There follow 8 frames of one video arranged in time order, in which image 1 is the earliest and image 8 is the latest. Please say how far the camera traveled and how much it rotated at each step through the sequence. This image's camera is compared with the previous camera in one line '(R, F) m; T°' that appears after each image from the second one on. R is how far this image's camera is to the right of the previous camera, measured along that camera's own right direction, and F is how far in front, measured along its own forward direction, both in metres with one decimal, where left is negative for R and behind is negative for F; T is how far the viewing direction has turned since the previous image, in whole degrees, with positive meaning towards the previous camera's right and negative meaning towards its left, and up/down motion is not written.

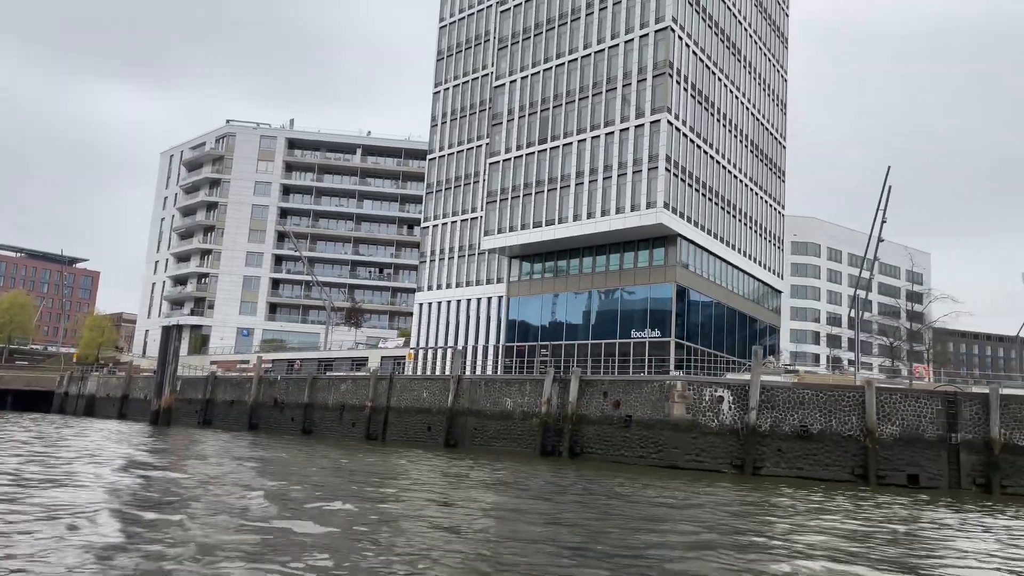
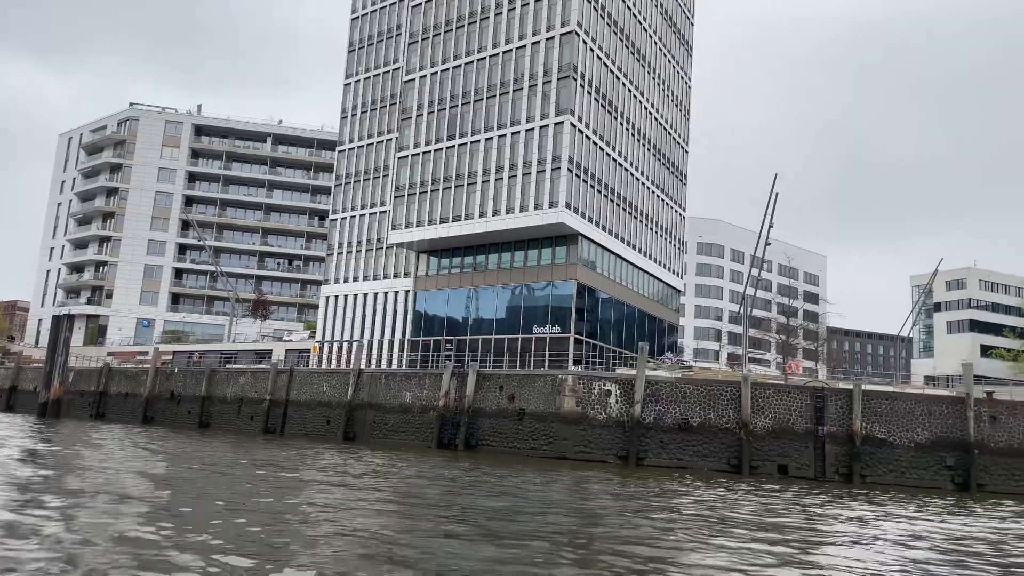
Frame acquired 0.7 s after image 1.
(+0.9, -0.6) m; +6°
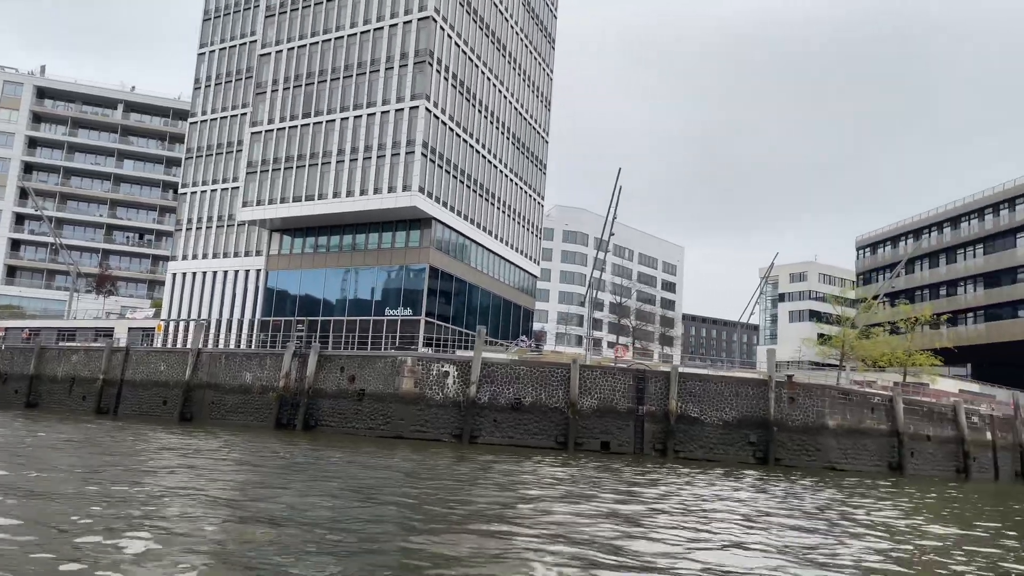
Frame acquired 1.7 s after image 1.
(+1.6, -0.8) m; +8°
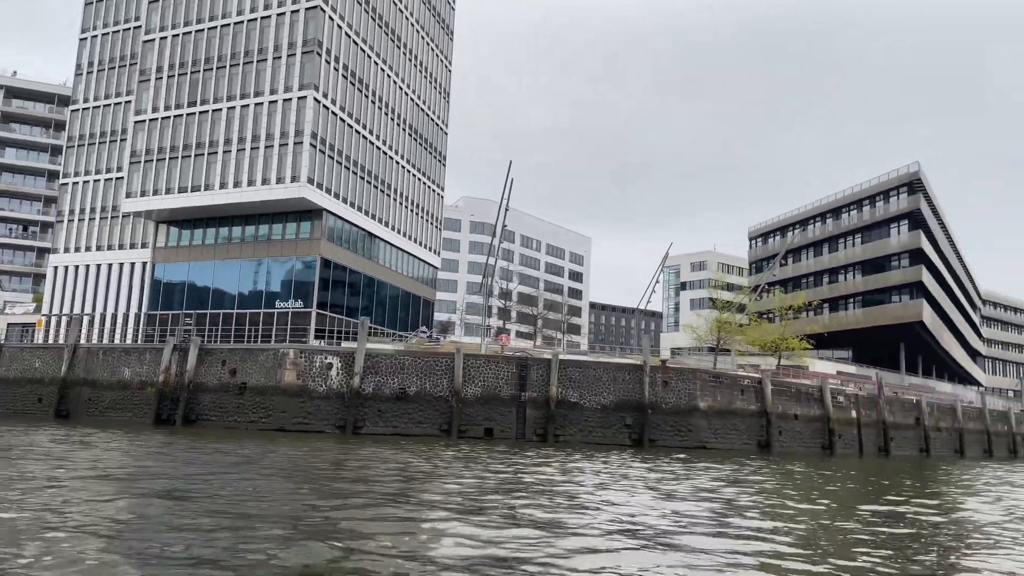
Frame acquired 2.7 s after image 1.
(+1.6, -0.6) m; +6°
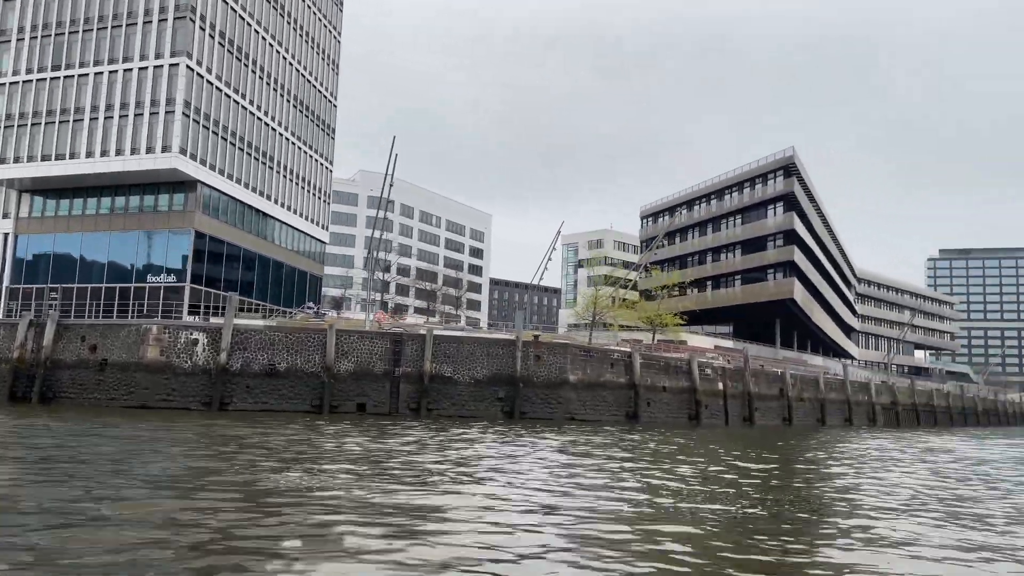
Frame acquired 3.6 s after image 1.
(+1.6, -0.5) m; +6°
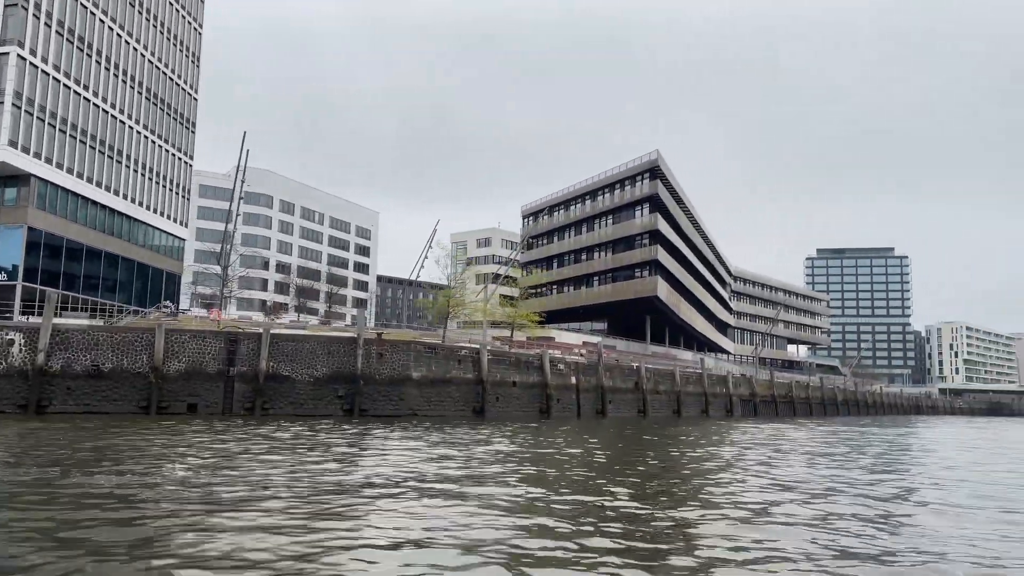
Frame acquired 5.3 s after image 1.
(+3.1, -0.7) m; +6°
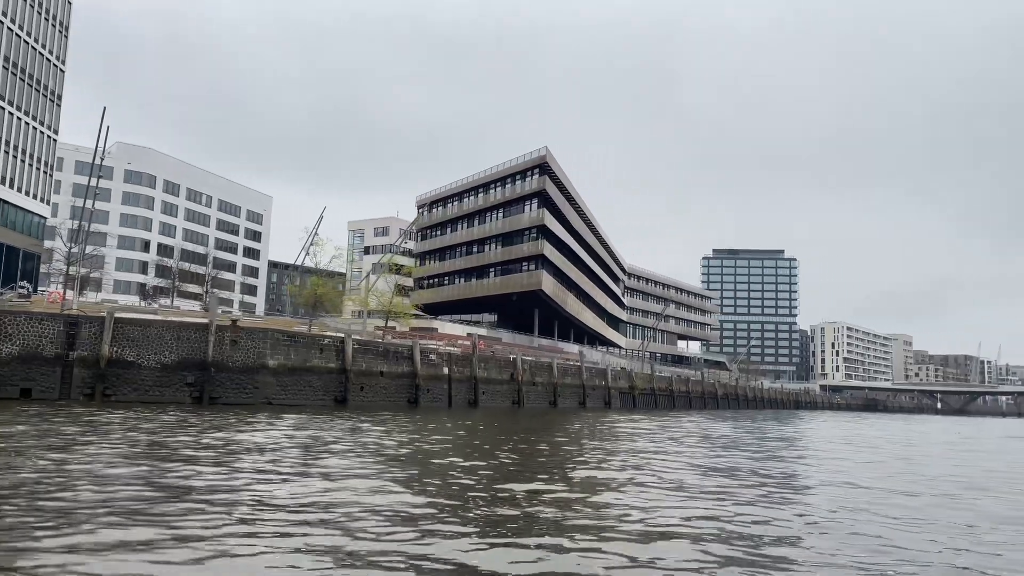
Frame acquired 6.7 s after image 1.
(+2.4, -0.4) m; +6°
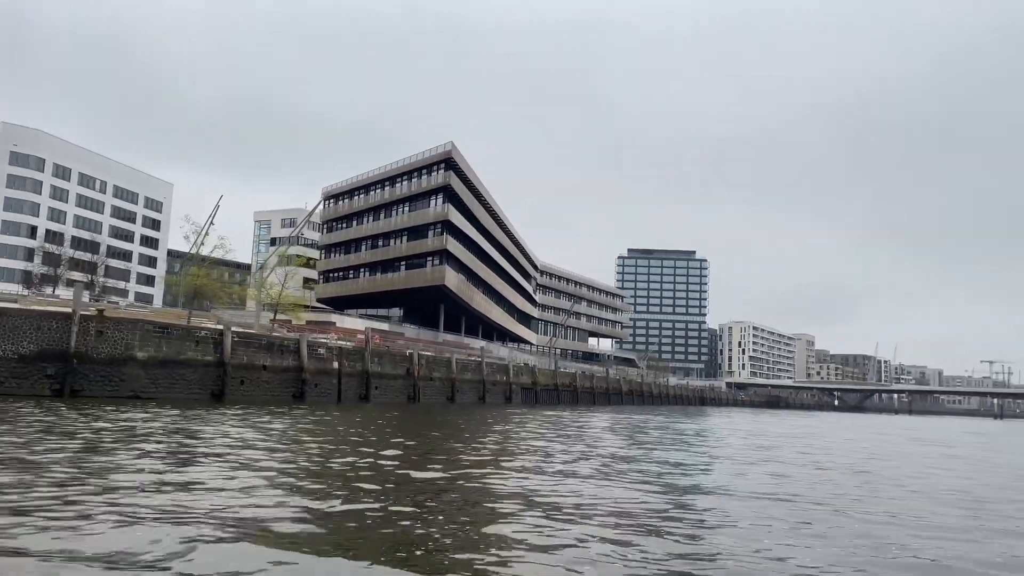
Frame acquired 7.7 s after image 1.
(+2.0, -0.2) m; +5°
